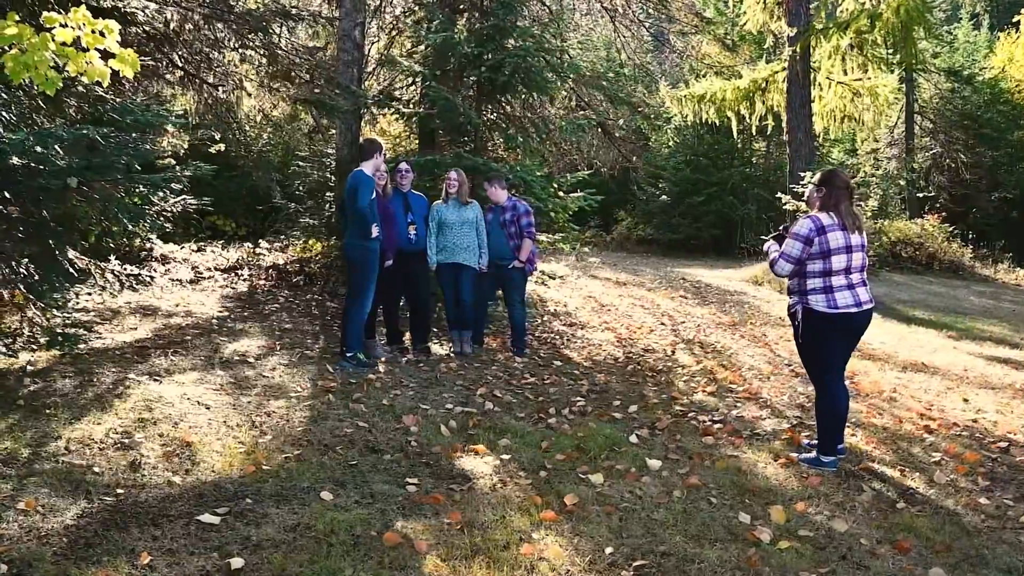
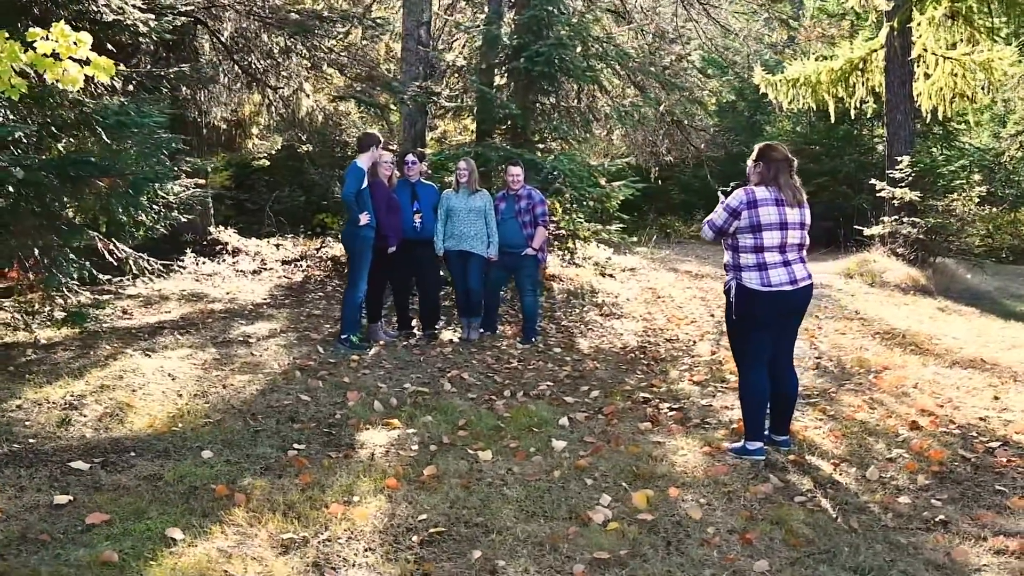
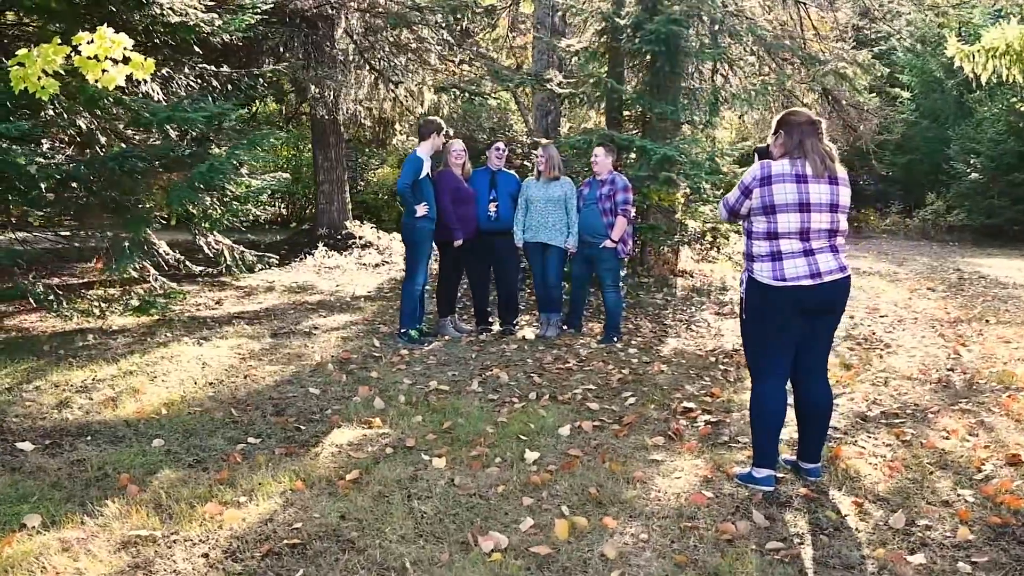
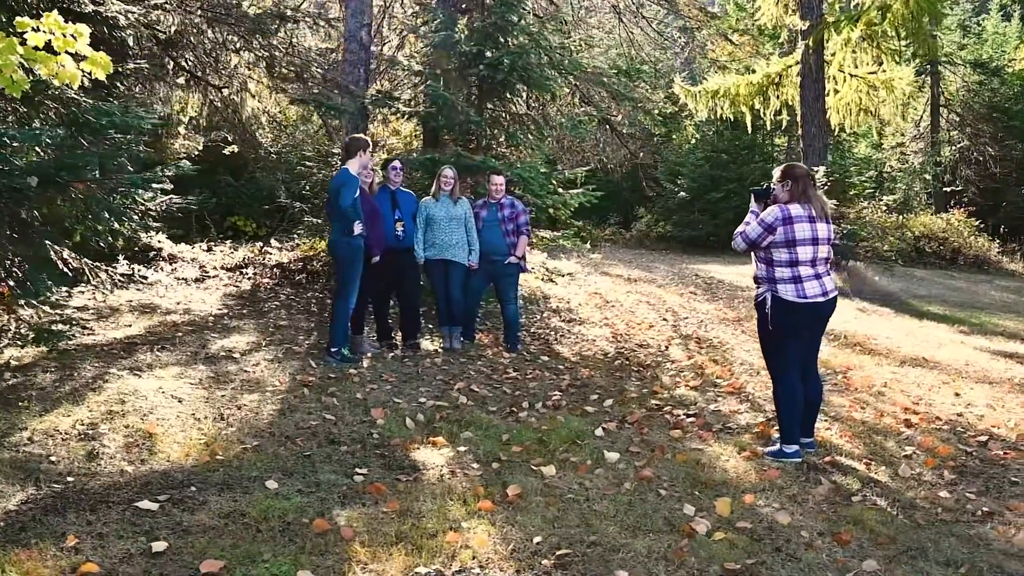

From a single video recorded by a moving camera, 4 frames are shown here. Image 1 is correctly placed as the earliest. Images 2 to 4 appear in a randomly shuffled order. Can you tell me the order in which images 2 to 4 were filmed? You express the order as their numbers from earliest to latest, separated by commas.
4, 2, 3
